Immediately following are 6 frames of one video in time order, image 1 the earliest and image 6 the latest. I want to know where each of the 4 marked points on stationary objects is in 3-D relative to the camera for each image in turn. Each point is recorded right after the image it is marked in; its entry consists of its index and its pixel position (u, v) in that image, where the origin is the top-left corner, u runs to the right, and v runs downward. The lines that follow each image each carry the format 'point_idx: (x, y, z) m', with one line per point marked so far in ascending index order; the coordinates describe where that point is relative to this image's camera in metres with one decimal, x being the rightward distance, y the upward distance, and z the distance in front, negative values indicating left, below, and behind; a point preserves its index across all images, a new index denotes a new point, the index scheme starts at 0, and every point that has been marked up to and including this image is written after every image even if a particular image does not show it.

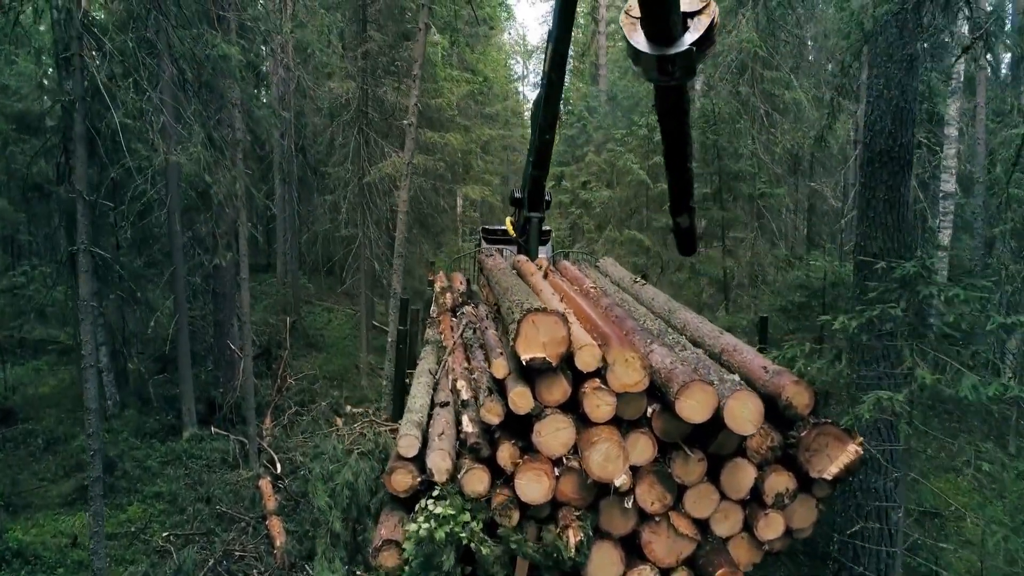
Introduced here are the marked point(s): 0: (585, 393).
0: (+0.4, -0.5, +3.6) m
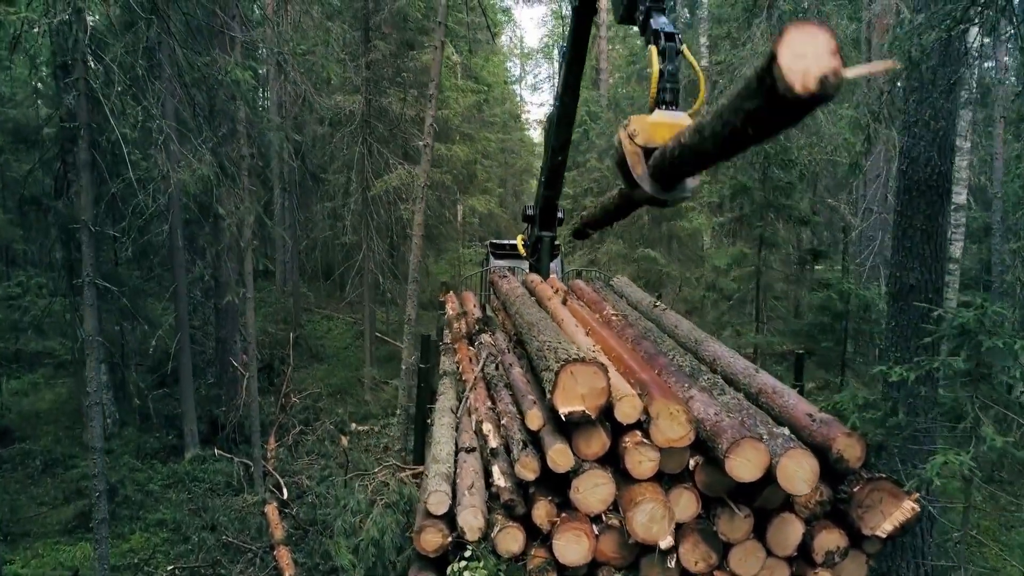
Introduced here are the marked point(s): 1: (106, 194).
0: (+0.5, -0.8, +3.4) m
1: (-5.1, +1.2, +9.0) m
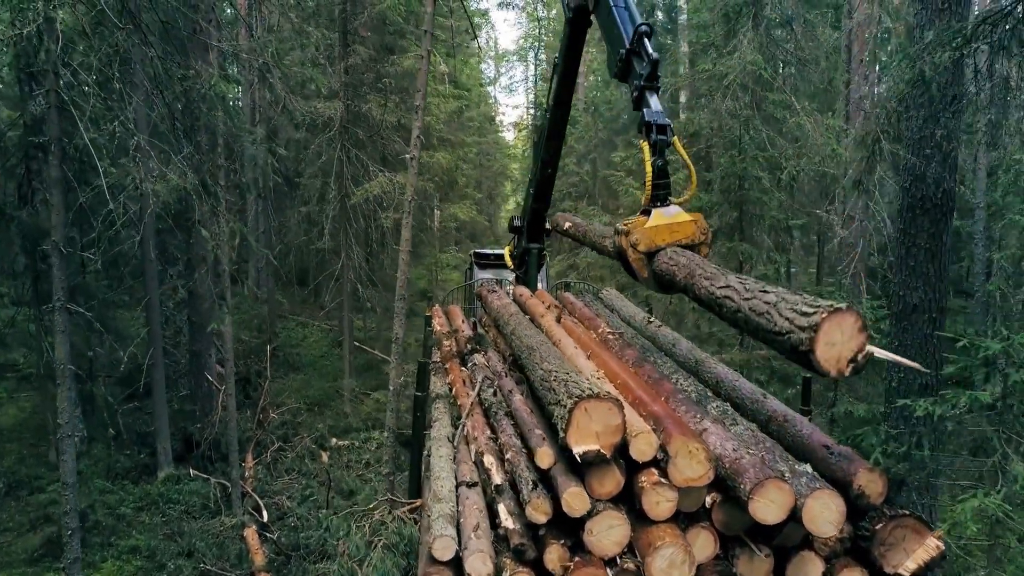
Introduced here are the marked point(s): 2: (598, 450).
0: (+0.6, -0.9, +3.2) m
1: (-5.3, +1.0, +8.6) m
2: (+0.4, -0.7, +3.2) m
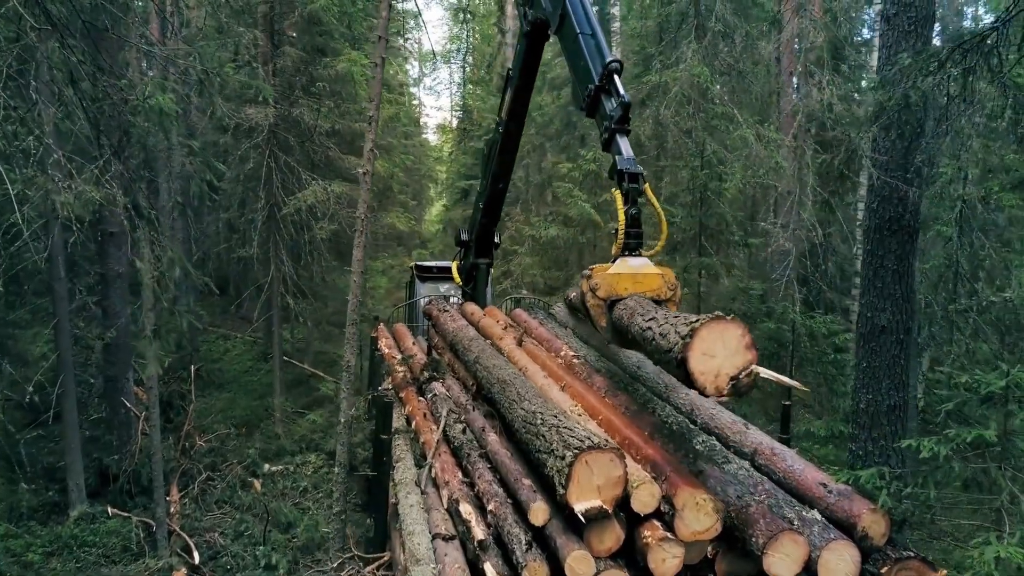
0: (+0.6, -1.1, +3.0) m
1: (-5.9, +0.8, +7.7) m
2: (+0.4, -0.9, +2.9) m
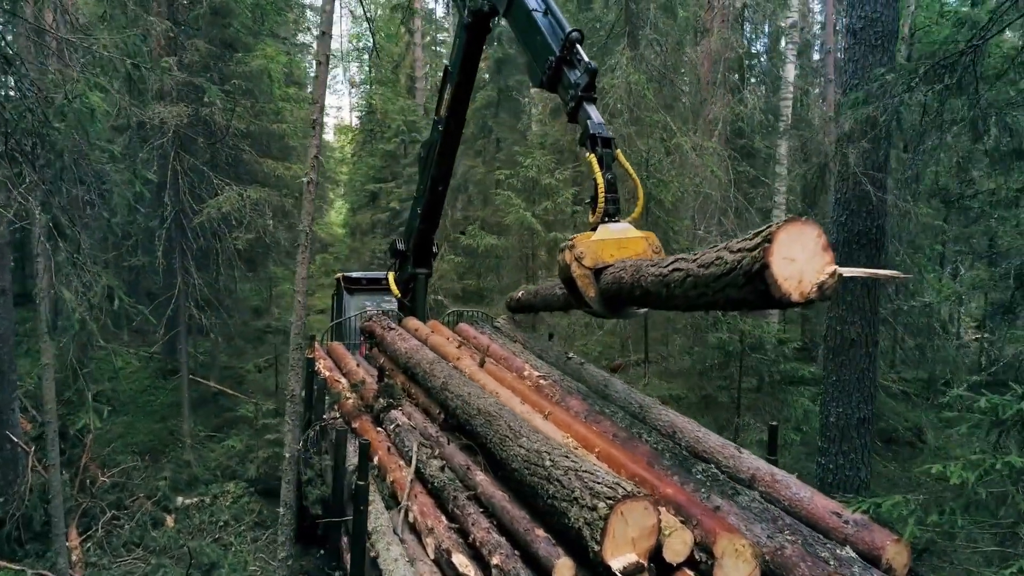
0: (+0.7, -1.2, +2.7) m
1: (-6.4, +0.6, +6.5) m
2: (+0.5, -1.0, +2.6) m
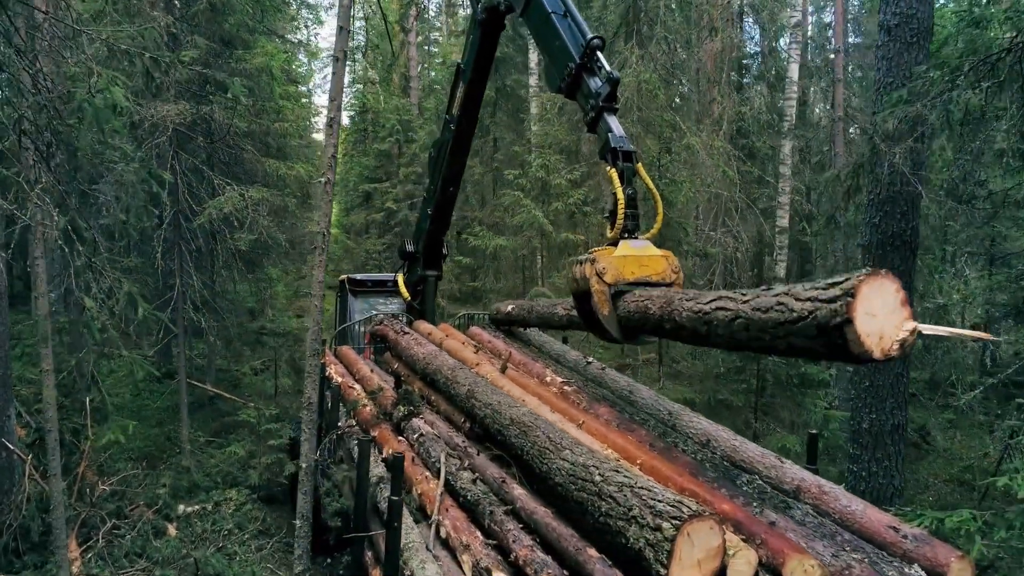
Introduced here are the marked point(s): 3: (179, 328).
0: (+0.9, -1.2, +2.6) m
1: (-6.3, +0.5, +6.3) m
2: (+0.7, -1.0, +2.5) m
3: (-5.2, -0.6, +11.1) m
